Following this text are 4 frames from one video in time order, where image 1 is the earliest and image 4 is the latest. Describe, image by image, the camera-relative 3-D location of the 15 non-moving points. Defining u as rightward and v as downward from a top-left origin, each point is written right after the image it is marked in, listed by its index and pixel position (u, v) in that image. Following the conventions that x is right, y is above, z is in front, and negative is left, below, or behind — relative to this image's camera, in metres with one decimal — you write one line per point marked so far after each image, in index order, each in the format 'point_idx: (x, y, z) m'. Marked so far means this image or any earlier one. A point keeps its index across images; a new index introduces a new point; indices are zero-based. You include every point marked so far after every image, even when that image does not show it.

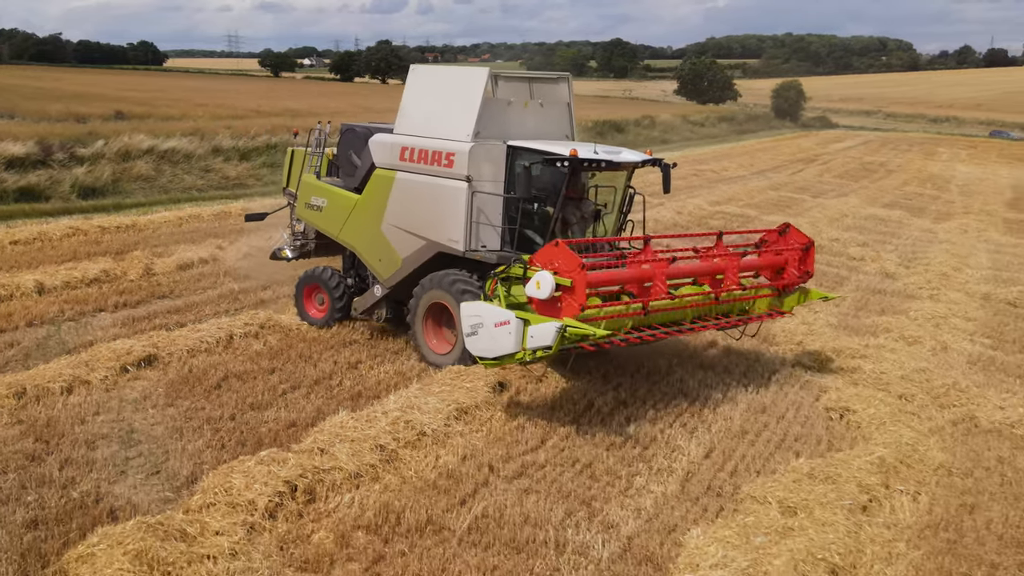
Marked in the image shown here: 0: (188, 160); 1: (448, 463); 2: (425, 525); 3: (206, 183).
0: (-5.7, +2.2, +17.0) m
1: (-0.3, -0.9, +5.1) m
2: (-0.4, -1.1, +4.4) m
3: (-5.3, +1.8, +16.8) m
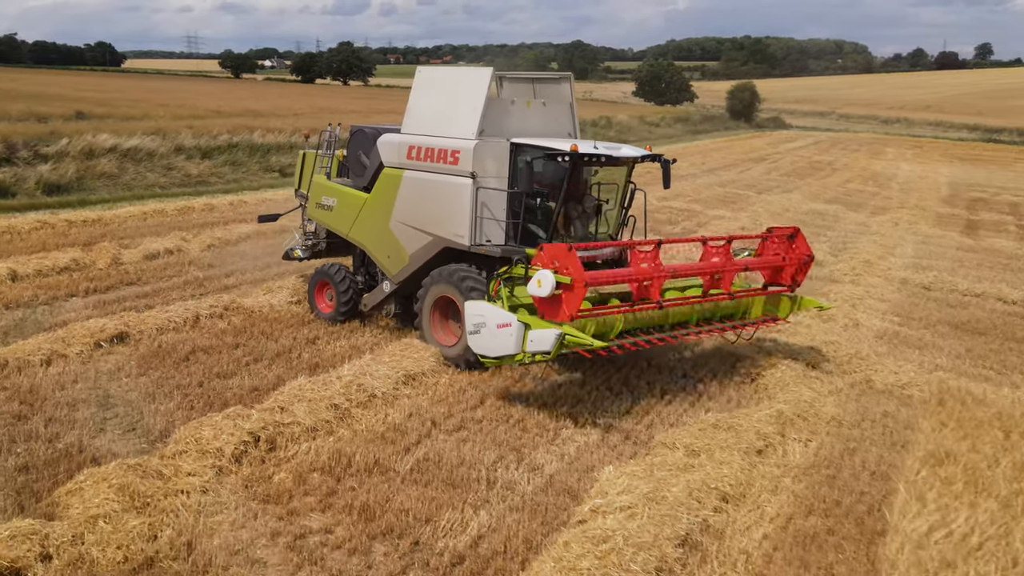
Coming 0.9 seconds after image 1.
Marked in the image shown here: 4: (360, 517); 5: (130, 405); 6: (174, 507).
0: (-6.5, +2.3, +17.4) m
1: (-0.7, -0.8, +5.7) m
2: (-0.7, -0.9, +5.0) m
3: (-6.1, +1.9, +17.3) m
4: (-0.7, -1.1, +4.5) m
5: (-2.3, -0.7, +5.8) m
6: (-1.5, -1.0, +4.4) m
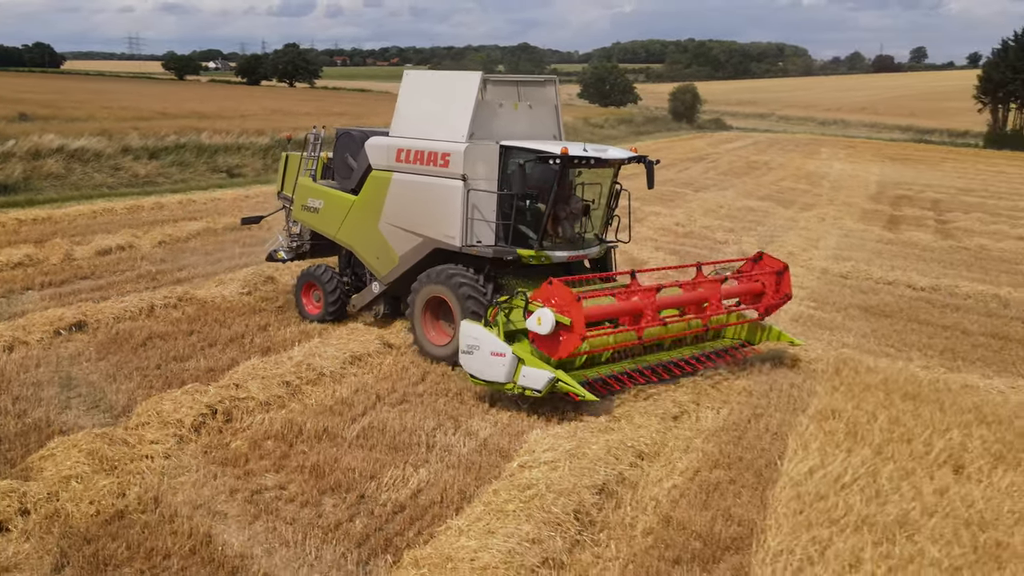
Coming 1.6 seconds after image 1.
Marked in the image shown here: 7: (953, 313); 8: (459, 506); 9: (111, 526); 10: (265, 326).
0: (-7.5, +2.3, +17.6) m
1: (-1.1, -0.7, +6.2) m
2: (-1.1, -0.8, +5.5) m
3: (-7.1, +1.9, +17.5) m
4: (-1.0, -1.0, +5.0) m
5: (-2.7, -0.6, +6.2) m
6: (-1.9, -0.9, +4.9) m
7: (+4.5, -0.3, +9.9) m
8: (-0.3, -1.0, +4.6) m
9: (-1.8, -1.1, +4.3) m
10: (-2.0, -0.3, +7.9) m
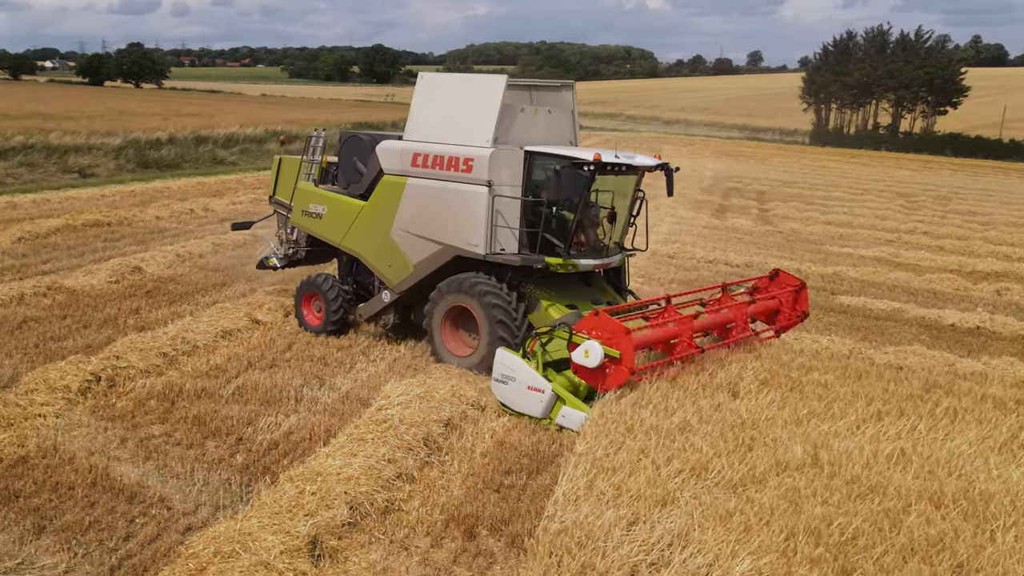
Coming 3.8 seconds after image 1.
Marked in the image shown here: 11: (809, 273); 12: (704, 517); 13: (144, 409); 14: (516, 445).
0: (-10.2, +2.3, +17.2) m
1: (-2.1, -0.5, +6.9) m
2: (-2.0, -0.7, +6.2) m
3: (-9.8, +1.9, +17.2) m
4: (-1.9, -0.8, +5.7) m
5: (-3.7, -0.5, +6.7) m
6: (-2.7, -0.8, +5.4) m
7: (+2.9, 0.0, +11.3) m
8: (-1.1, -0.9, +5.4) m
9: (-2.5, -0.9, +4.9) m
10: (-3.3, -0.2, +8.4) m
11: (+3.8, +0.2, +12.2) m
12: (+0.8, -1.0, +4.1) m
13: (-2.2, -0.7, +5.9) m
14: (0.0, -0.9, +5.5) m
